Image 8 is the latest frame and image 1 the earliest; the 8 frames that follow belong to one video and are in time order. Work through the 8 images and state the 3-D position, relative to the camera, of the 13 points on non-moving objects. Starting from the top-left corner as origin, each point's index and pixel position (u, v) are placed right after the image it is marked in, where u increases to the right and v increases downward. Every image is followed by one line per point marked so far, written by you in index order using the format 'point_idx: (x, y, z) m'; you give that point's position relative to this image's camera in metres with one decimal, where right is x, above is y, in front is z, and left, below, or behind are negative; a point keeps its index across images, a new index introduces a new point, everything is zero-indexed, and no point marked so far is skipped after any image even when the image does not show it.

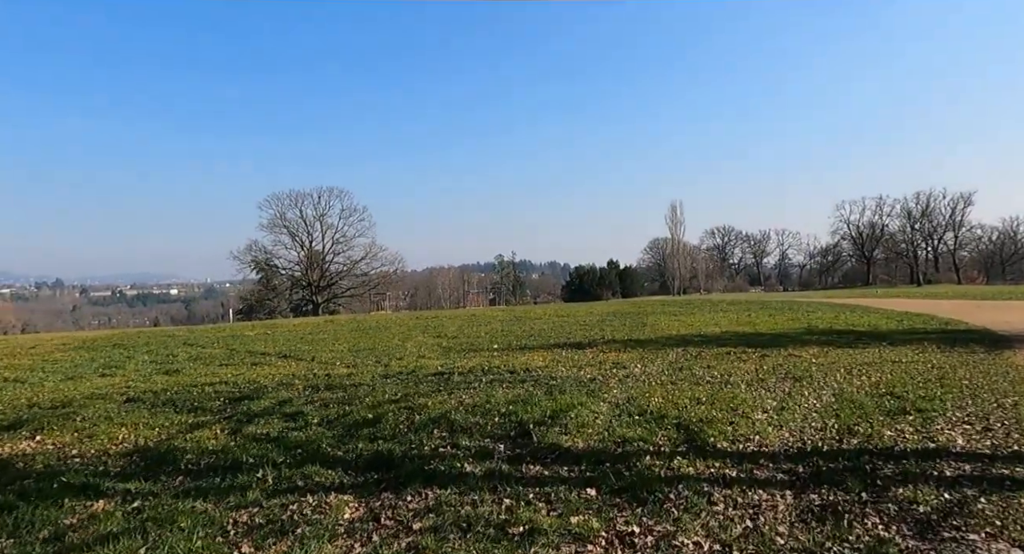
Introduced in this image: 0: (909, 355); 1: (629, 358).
0: (+9.3, -1.9, +15.2) m
1: (+2.9, -2.0, +16.3) m
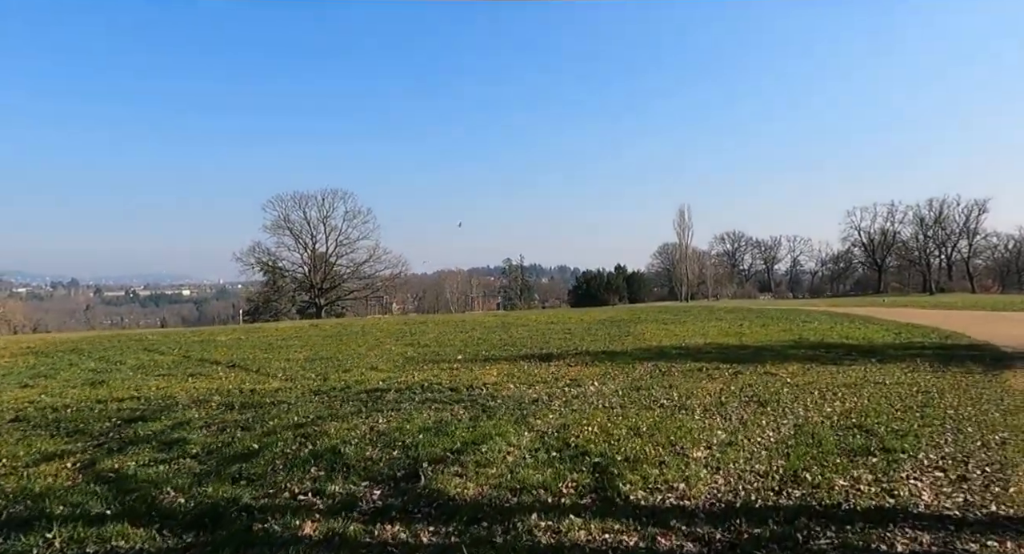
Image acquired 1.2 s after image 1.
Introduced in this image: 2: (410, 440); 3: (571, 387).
0: (+8.2, -2.1, +13.9) m
1: (+1.8, -2.3, +15.0) m
2: (-1.3, -2.1, +8.3) m
3: (+1.2, -2.2, +13.0) m
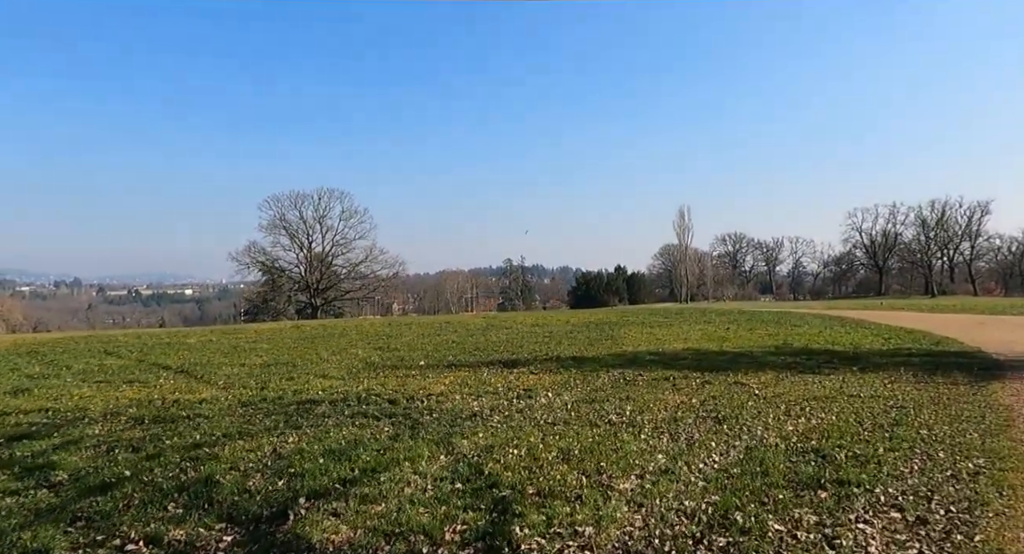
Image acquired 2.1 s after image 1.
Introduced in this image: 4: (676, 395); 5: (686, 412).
0: (+7.2, -2.2, +12.9) m
1: (+0.8, -2.3, +14.1) m
2: (-2.3, -2.1, +7.3) m
3: (+0.2, -2.3, +12.0) m
4: (+3.1, -2.3, +12.3) m
5: (+2.9, -2.2, +10.5) m
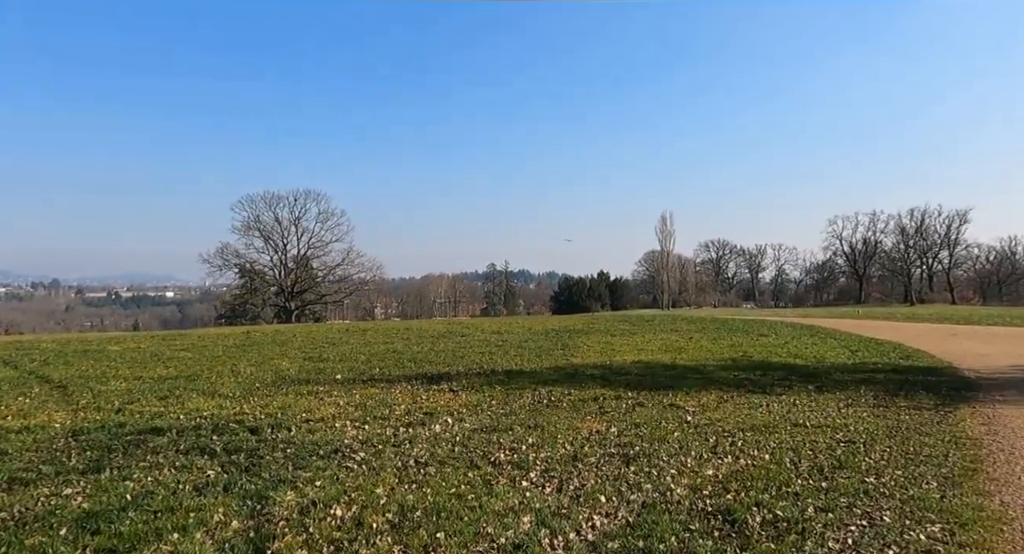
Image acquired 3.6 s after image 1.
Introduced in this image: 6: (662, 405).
0: (+5.4, -2.4, +11.2) m
1: (-1.0, -2.4, +12.2) m
2: (-4.0, -2.2, +5.4) m
3: (-1.6, -2.4, +10.2) m
4: (+1.4, -2.4, +10.6) m
5: (+1.1, -2.3, +8.8) m
6: (+2.8, -2.4, +12.1) m
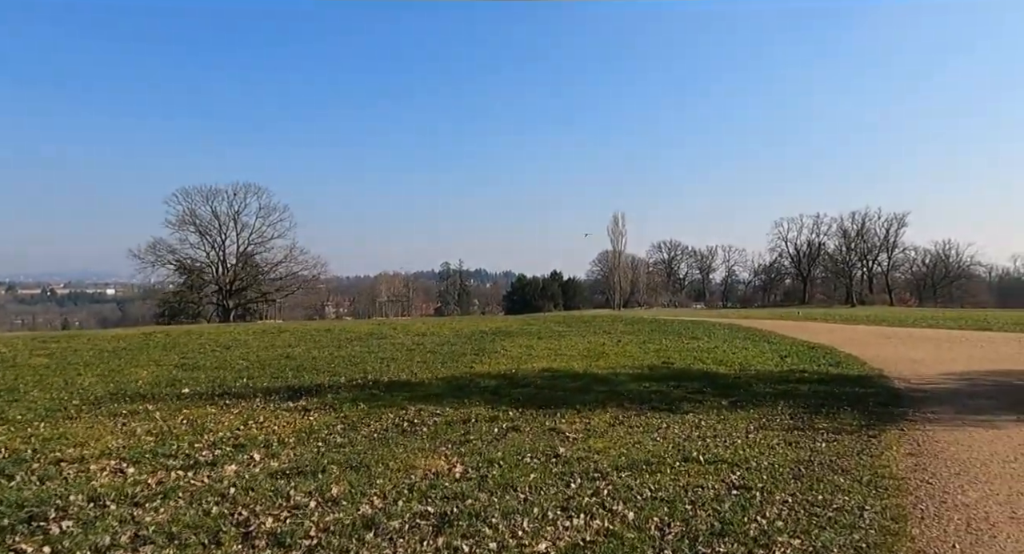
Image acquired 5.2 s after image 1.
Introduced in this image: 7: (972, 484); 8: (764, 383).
0: (+3.1, -2.4, +9.3) m
1: (-3.4, -2.4, +9.9) m
2: (-5.9, -2.1, +2.9) m
3: (-3.8, -2.3, +7.8) m
4: (-0.9, -2.3, +8.4) m
5: (-1.0, -2.3, +6.6) m
6: (+0.4, -2.4, +10.0) m
7: (+5.3, -2.4, +7.4) m
8: (+6.2, -2.6, +15.6) m
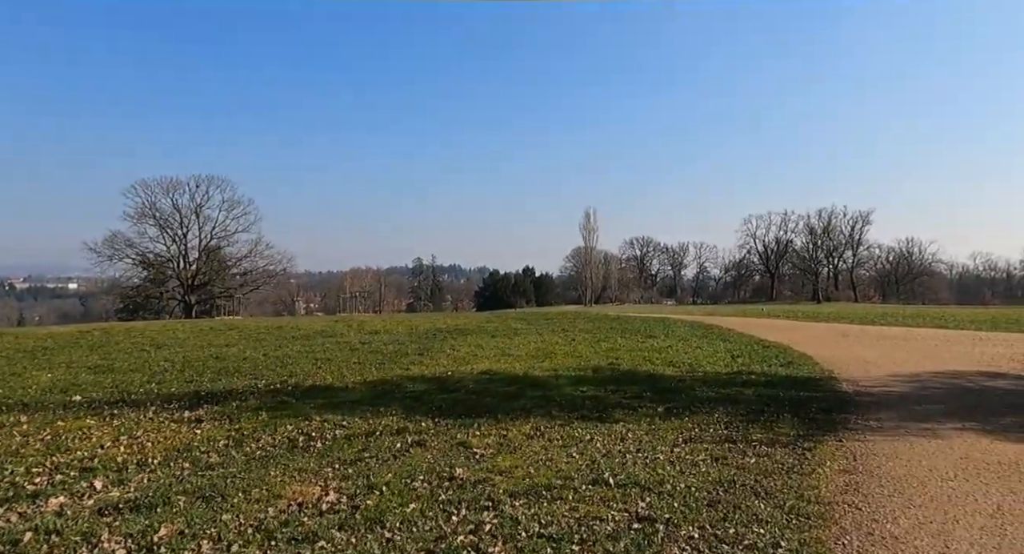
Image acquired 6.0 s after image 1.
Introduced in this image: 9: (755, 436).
0: (+1.8, -2.4, +8.4) m
1: (-4.7, -2.3, +8.8) m
2: (-6.9, -2.1, +1.6) m
3: (-5.1, -2.3, +6.7) m
4: (-2.2, -2.3, +7.3) m
5: (-2.2, -2.3, +5.5) m
6: (-0.9, -2.4, +9.0) m
7: (+4.1, -2.4, +6.6) m
8: (+4.6, -2.5, +14.9) m
9: (+3.8, -2.4, +9.8) m
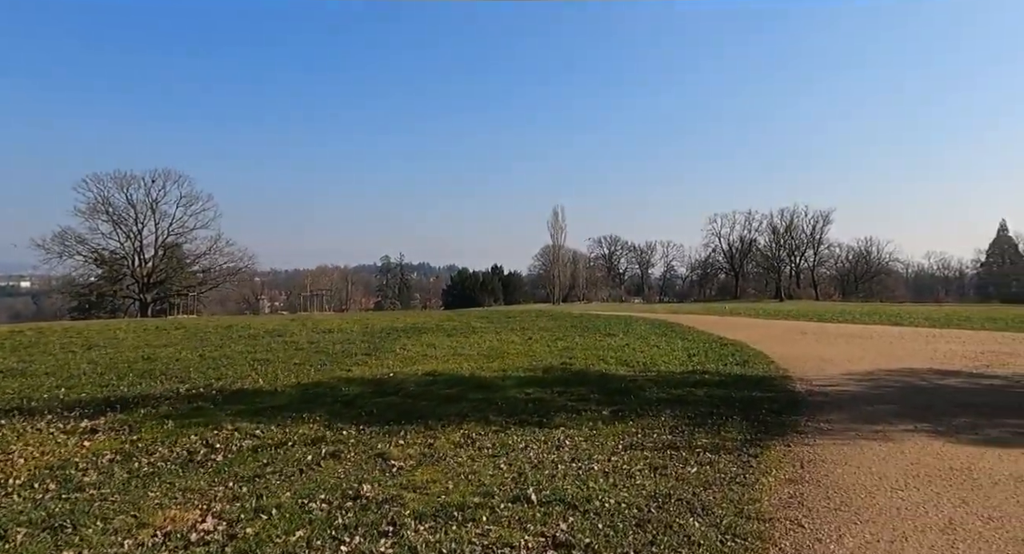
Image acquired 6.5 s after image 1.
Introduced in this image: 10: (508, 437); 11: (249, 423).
0: (+0.8, -2.3, +7.7) m
1: (-5.7, -2.3, +7.7) m
2: (-7.5, -2.1, +0.5) m
3: (-5.9, -2.2, +5.6) m
4: (-3.1, -2.3, +6.5) m
5: (-3.0, -2.2, +4.6) m
6: (-1.9, -2.3, +8.2) m
7: (+3.2, -2.3, +6.0) m
8: (+3.3, -2.4, +14.3) m
9: (+2.7, -2.3, +9.2) m
10: (0.0, -2.3, +9.5) m
11: (-4.1, -2.3, +10.1) m
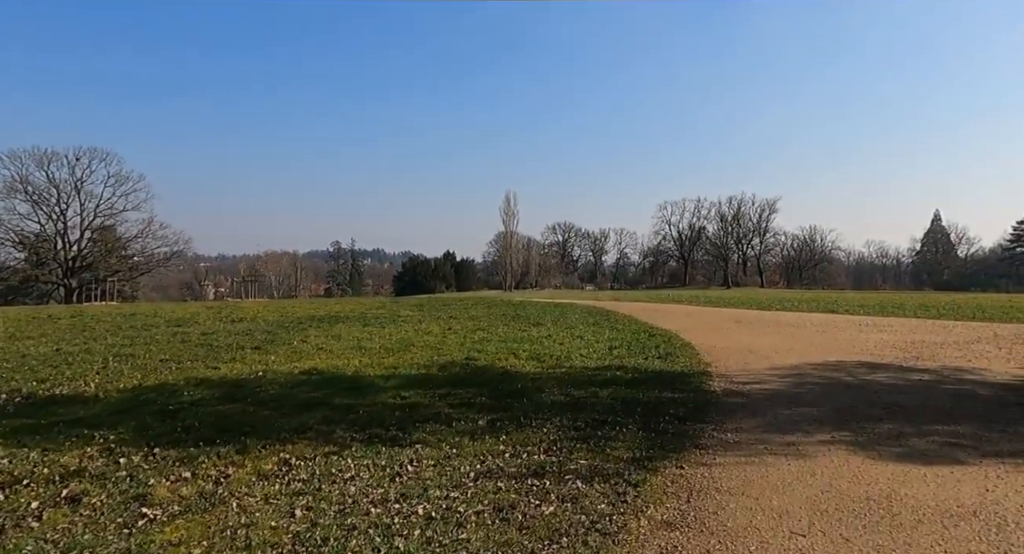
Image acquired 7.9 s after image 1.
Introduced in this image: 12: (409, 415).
0: (-1.0, -2.1, +5.9) m
1: (-7.5, -2.1, +5.4) m
2: (-8.9, -2.0, -1.9) m
3: (-7.6, -2.1, +3.3) m
4: (-4.8, -2.1, +4.3) m
5: (-4.6, -2.1, +2.5) m
6: (-3.8, -2.1, +6.2) m
7: (+1.4, -2.2, +4.3) m
8: (+1.0, -2.2, +12.6) m
9: (+0.8, -2.2, +7.5) m
10: (-2.0, -2.1, +7.6) m
11: (-6.1, -2.1, +7.9) m
12: (-1.5, -2.1, +10.2) m
